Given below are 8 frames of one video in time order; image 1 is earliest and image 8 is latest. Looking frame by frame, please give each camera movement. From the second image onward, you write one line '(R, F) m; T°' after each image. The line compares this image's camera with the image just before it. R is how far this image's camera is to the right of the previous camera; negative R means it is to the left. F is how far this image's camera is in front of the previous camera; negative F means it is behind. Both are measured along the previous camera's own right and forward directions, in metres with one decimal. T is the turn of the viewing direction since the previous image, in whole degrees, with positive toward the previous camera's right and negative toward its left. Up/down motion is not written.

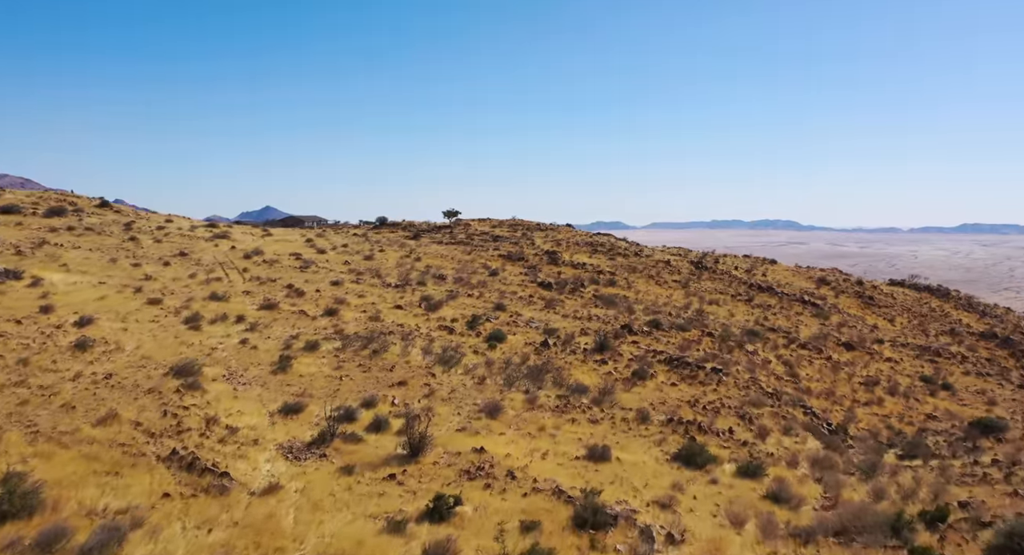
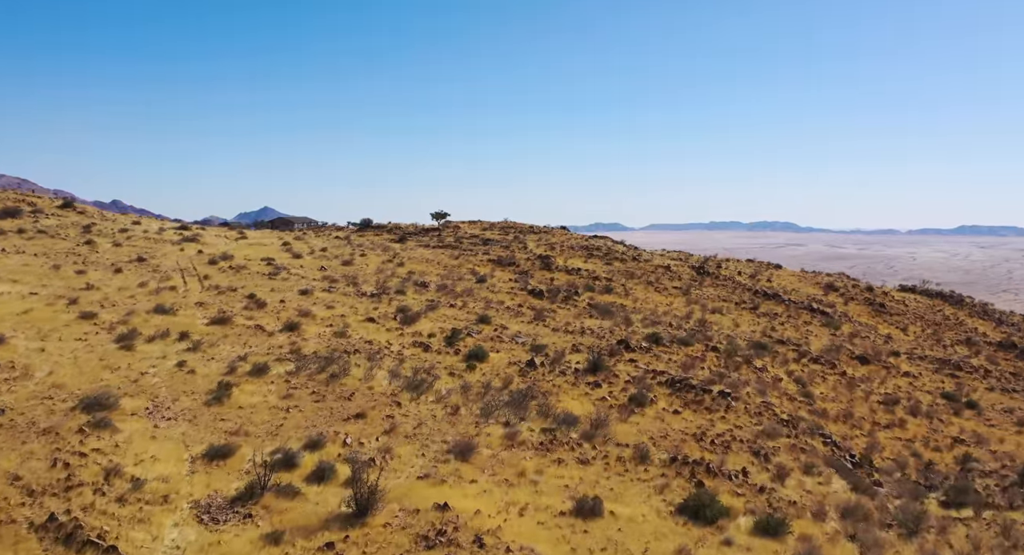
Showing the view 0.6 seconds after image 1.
(+0.5, +3.0) m; 0°
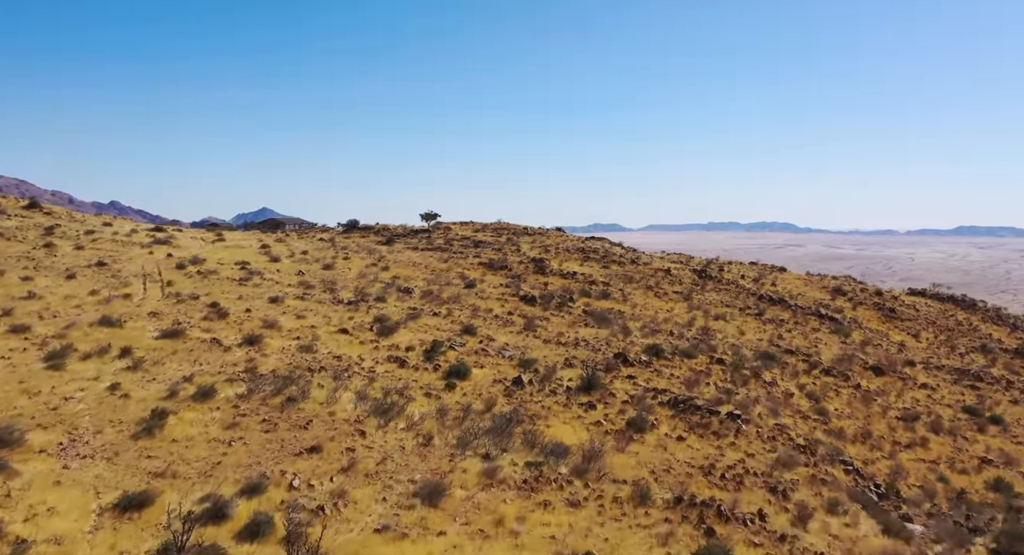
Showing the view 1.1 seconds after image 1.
(+0.4, +2.5) m; 0°
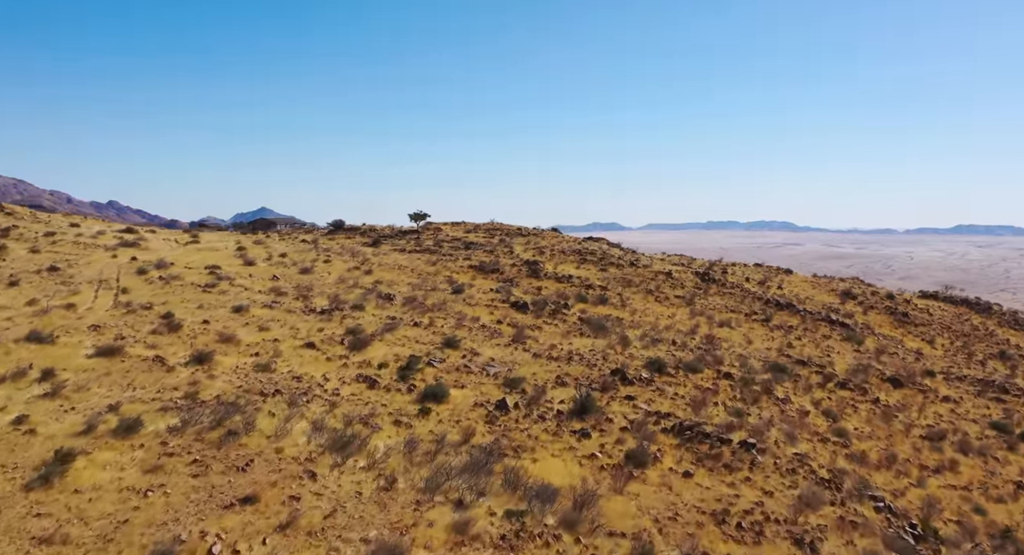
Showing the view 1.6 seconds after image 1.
(+0.4, +2.6) m; 0°
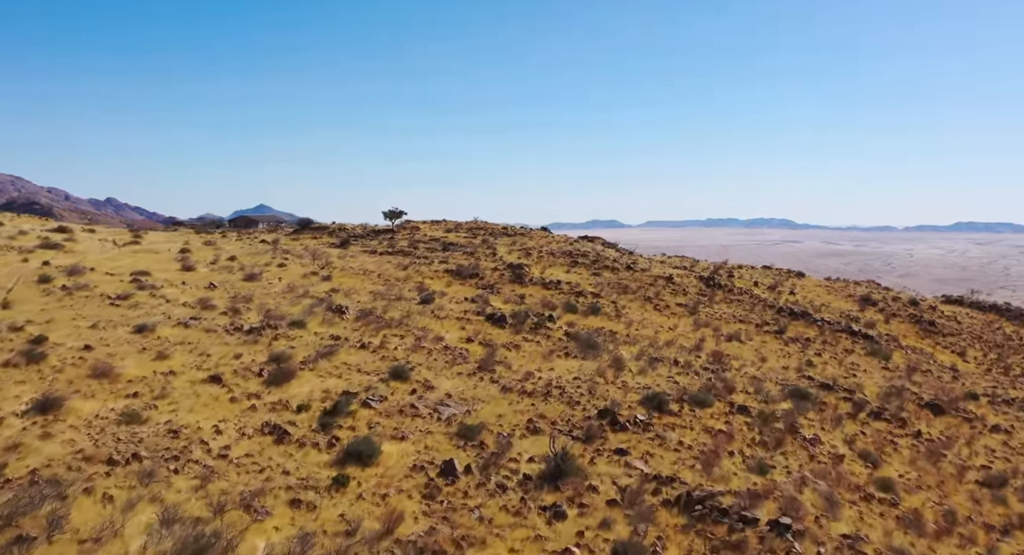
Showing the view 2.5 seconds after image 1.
(+0.9, +4.9) m; 0°
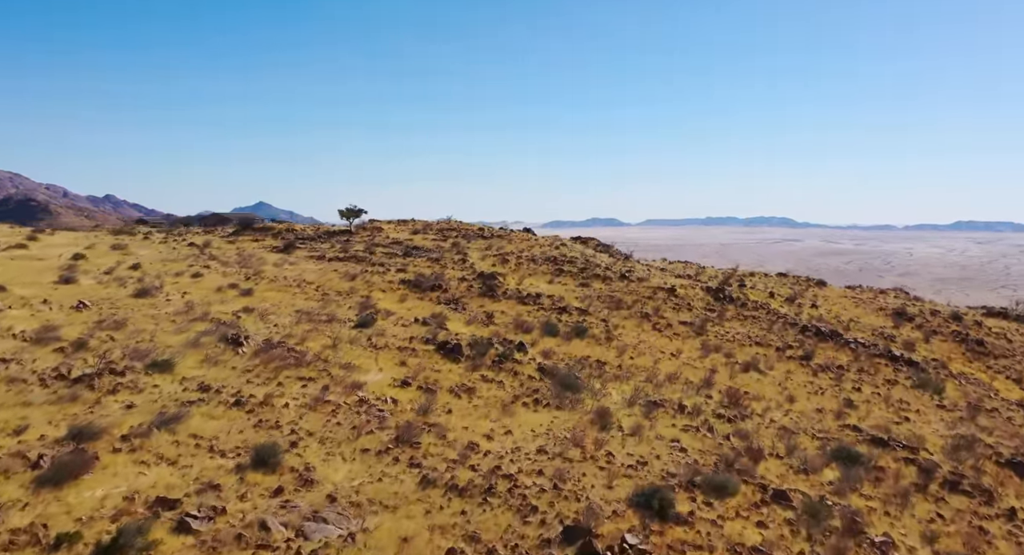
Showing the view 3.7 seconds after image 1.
(+1.2, +6.7) m; 0°
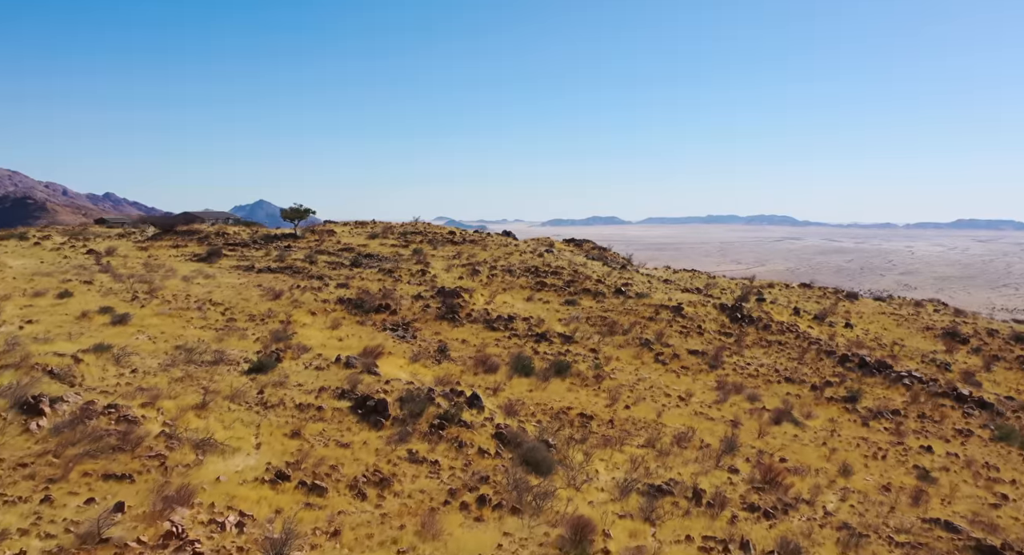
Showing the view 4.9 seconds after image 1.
(+1.1, +6.7) m; 0°
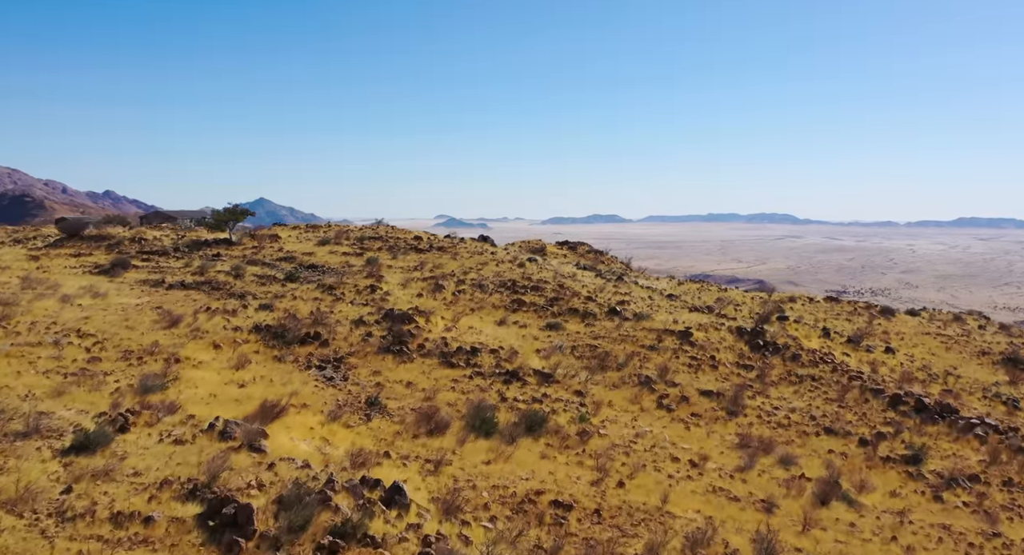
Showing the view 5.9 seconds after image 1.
(+1.0, +5.6) m; 0°
